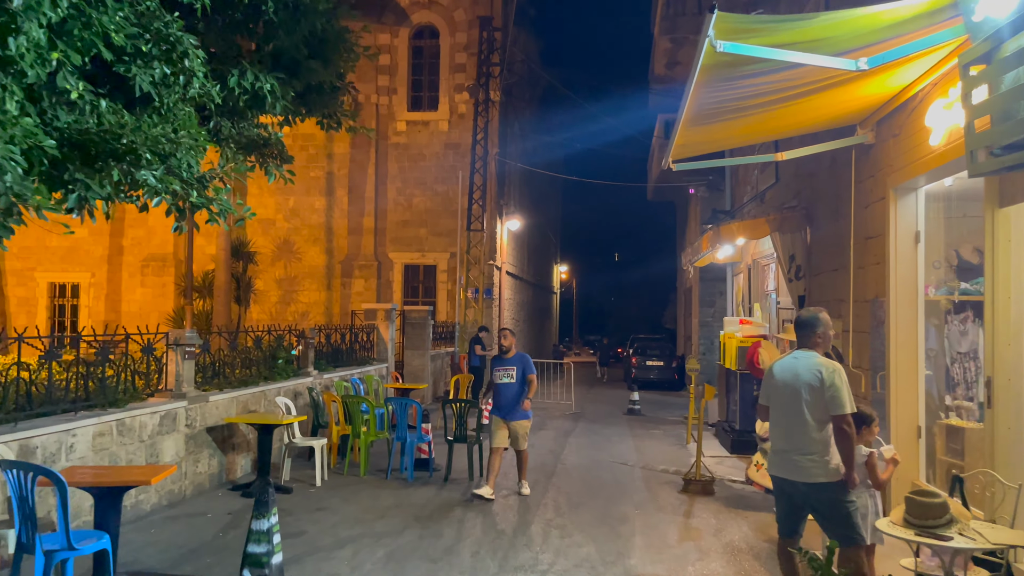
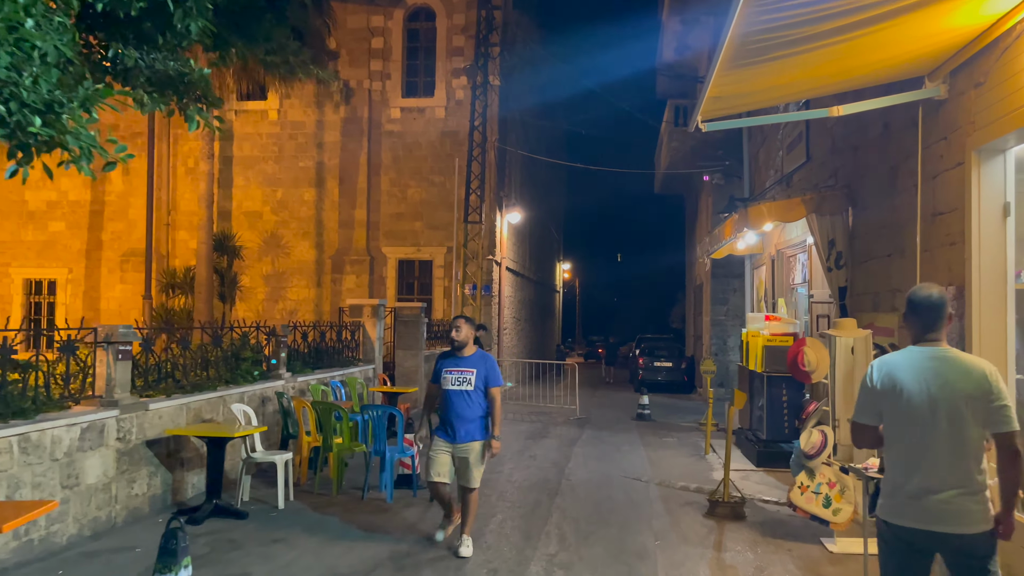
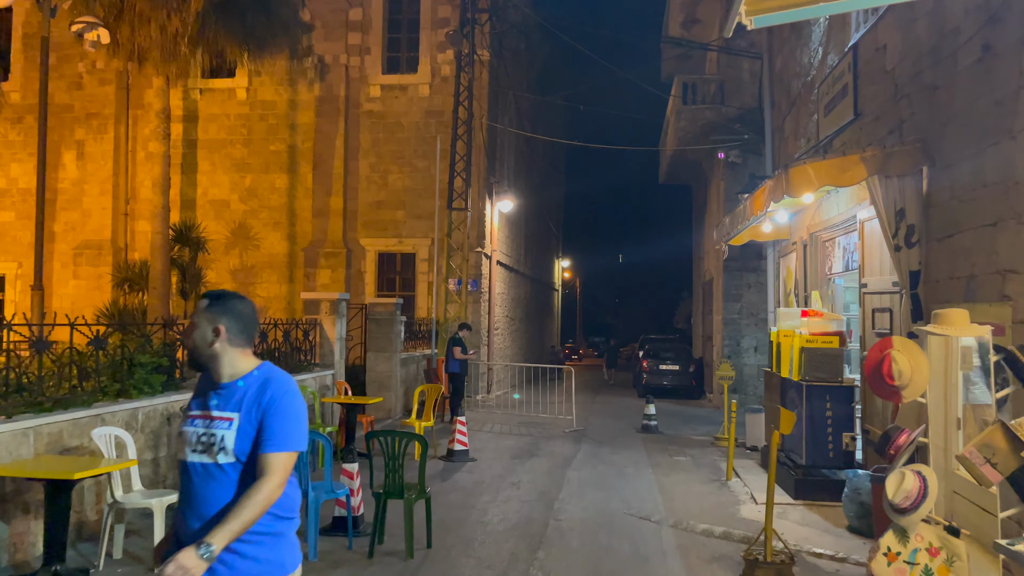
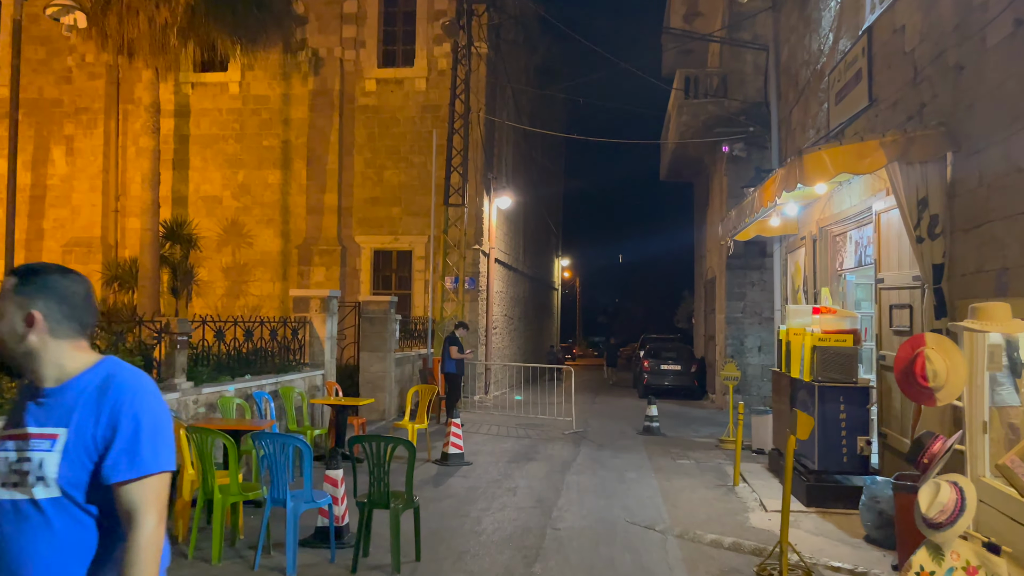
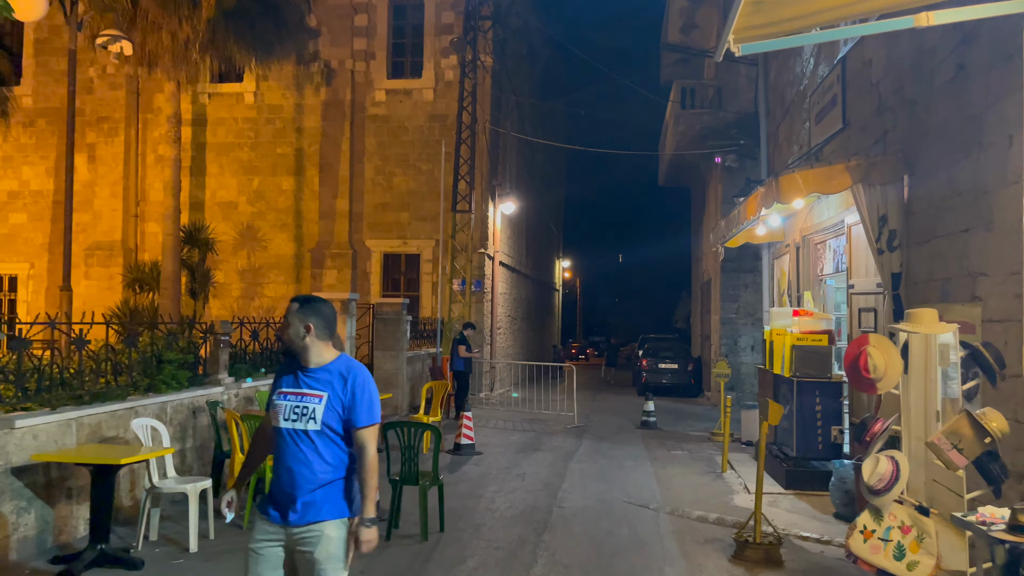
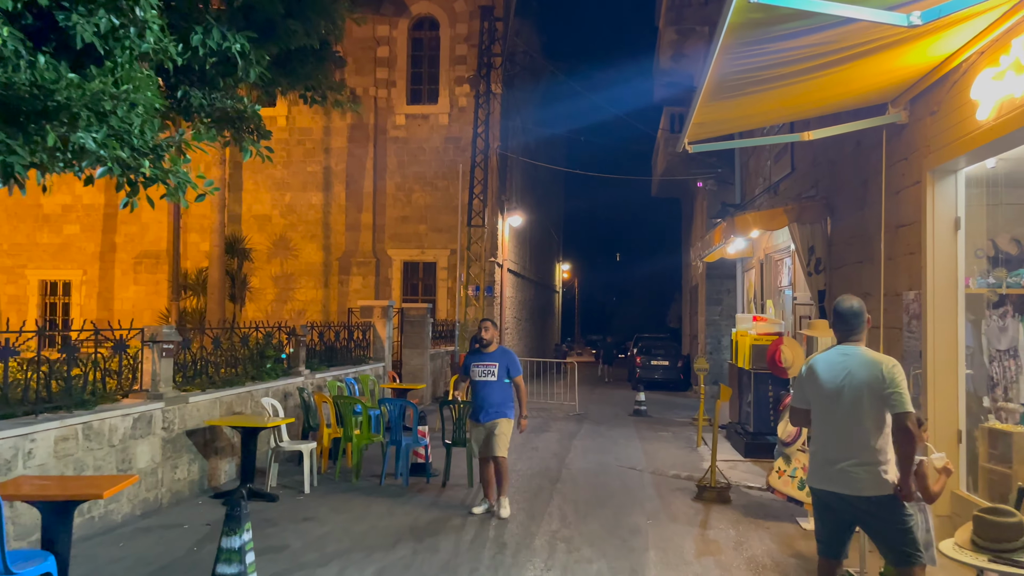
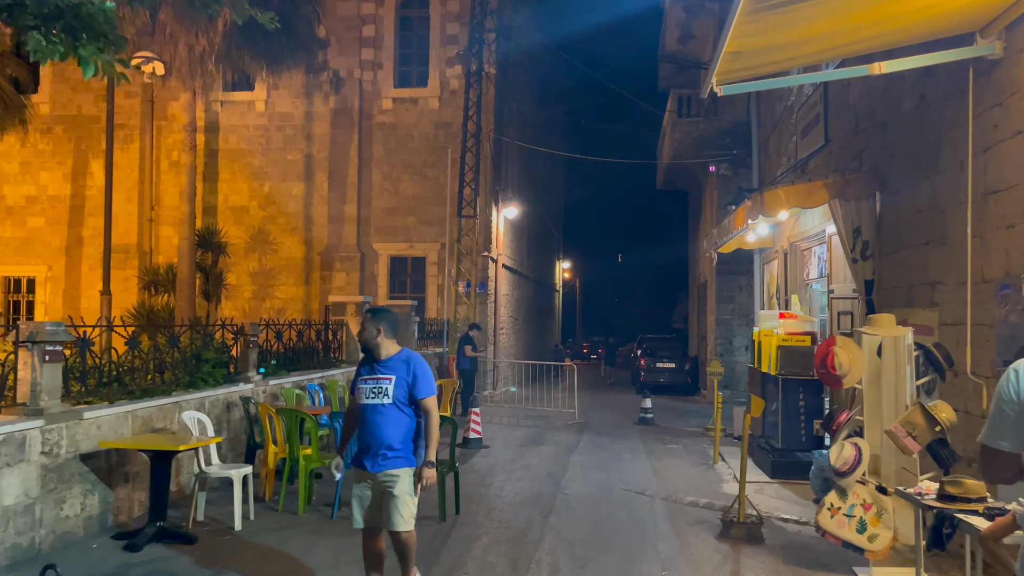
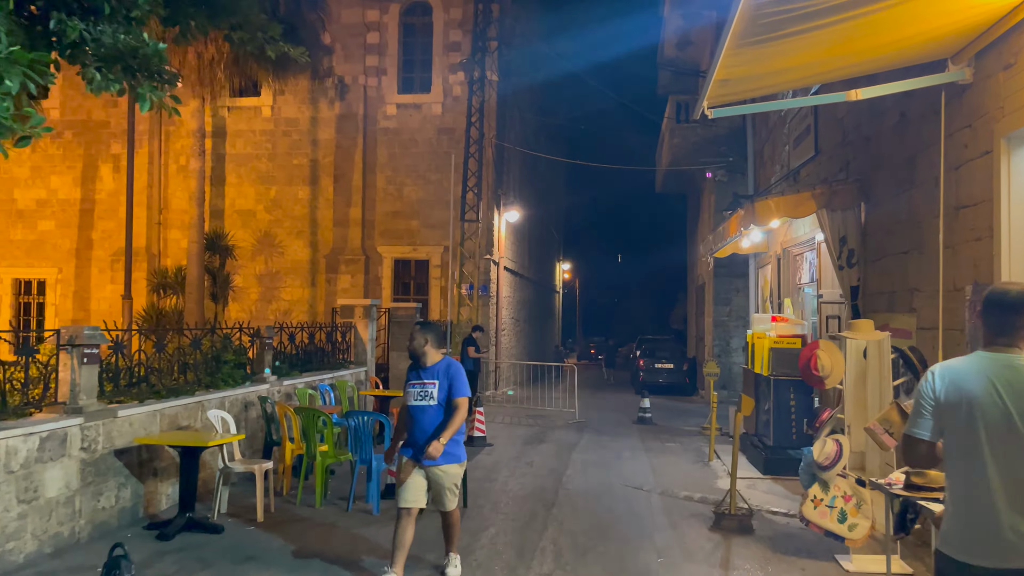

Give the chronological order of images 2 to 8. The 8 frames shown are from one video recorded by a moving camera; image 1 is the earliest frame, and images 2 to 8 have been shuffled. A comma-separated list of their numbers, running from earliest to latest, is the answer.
6, 2, 8, 7, 5, 3, 4
